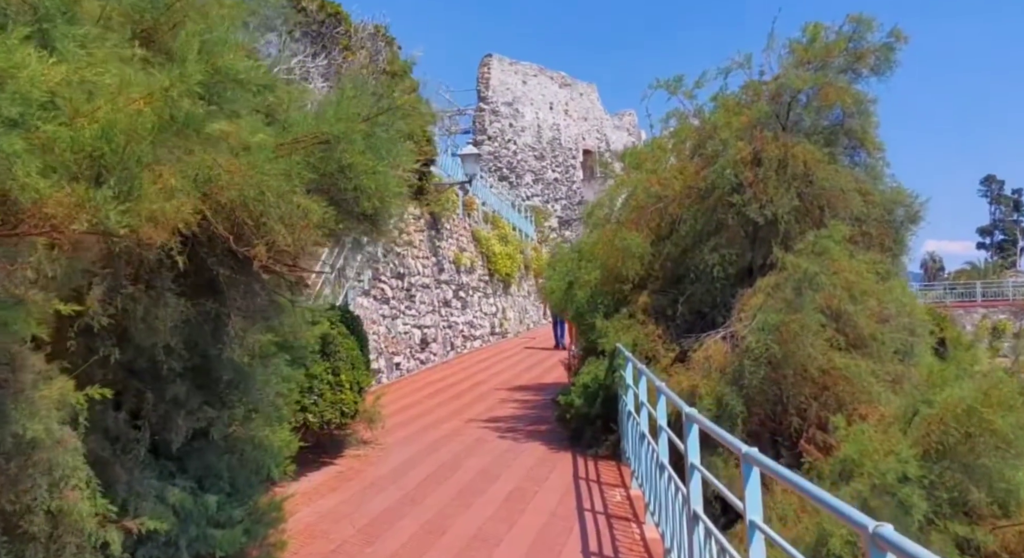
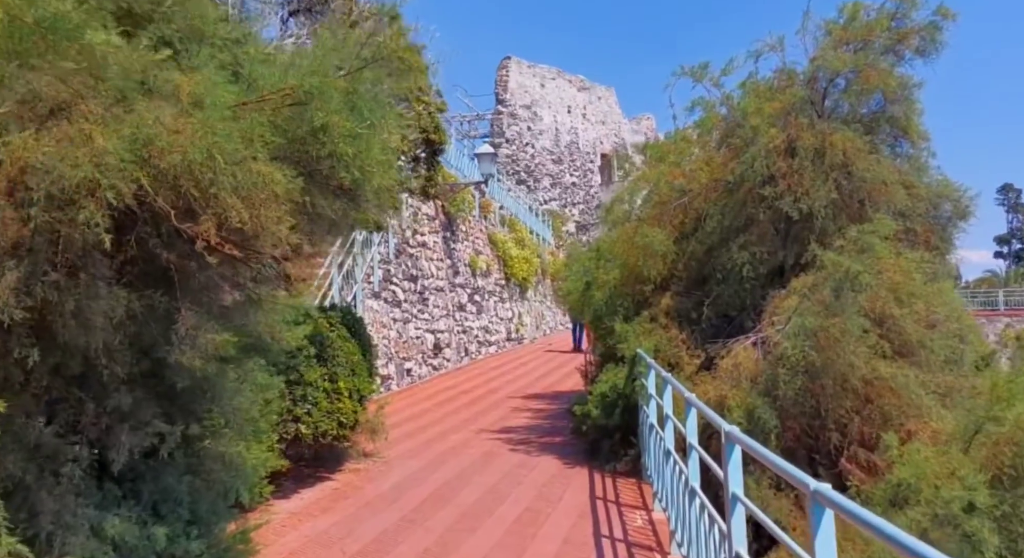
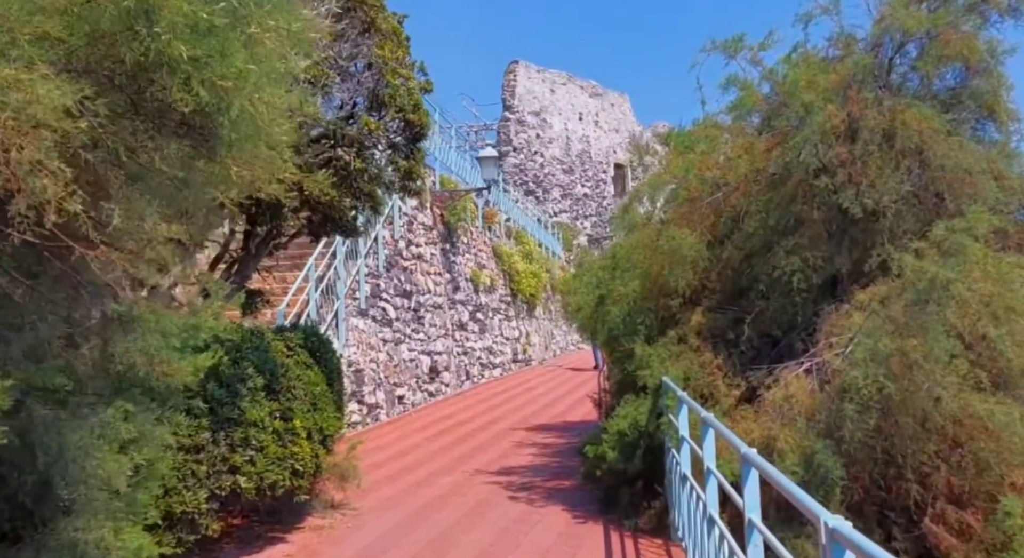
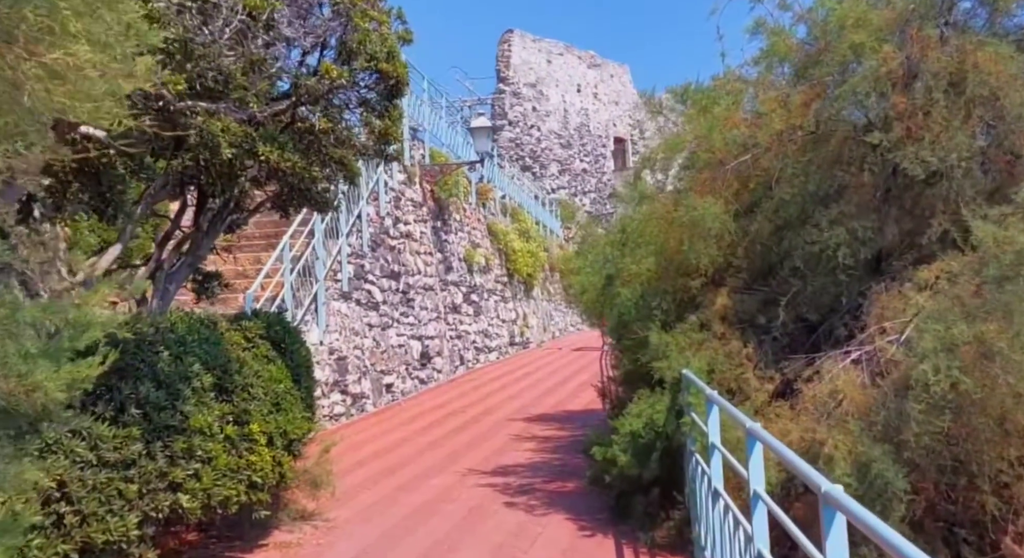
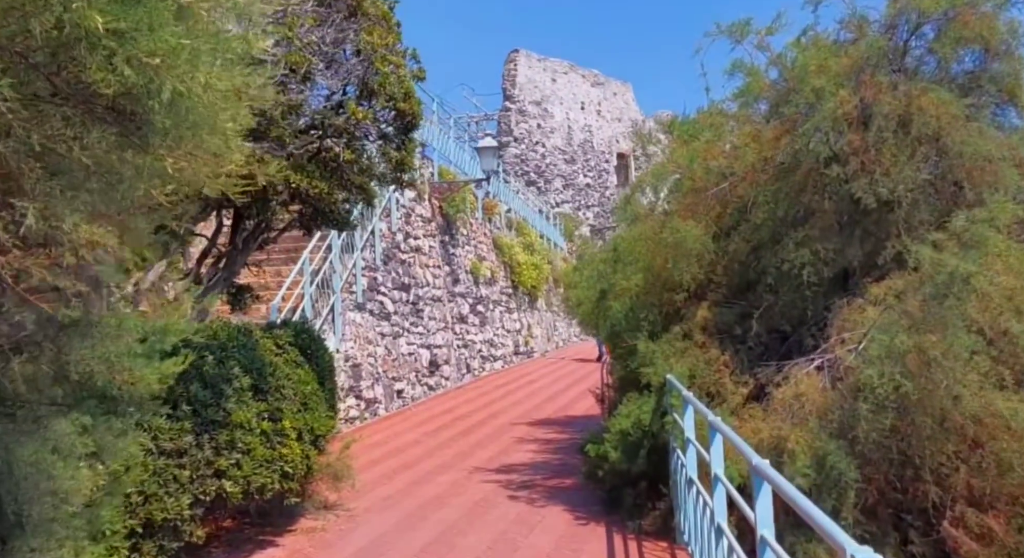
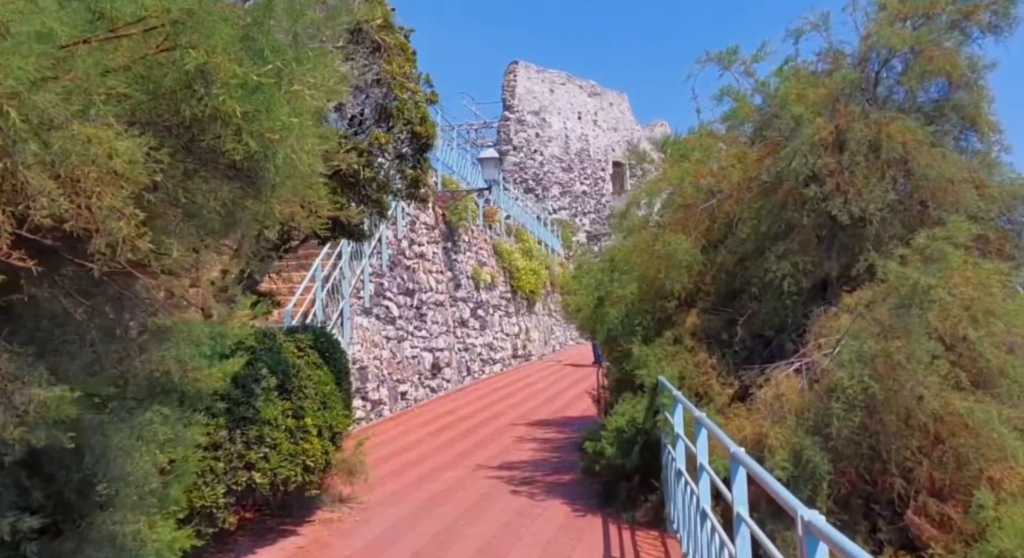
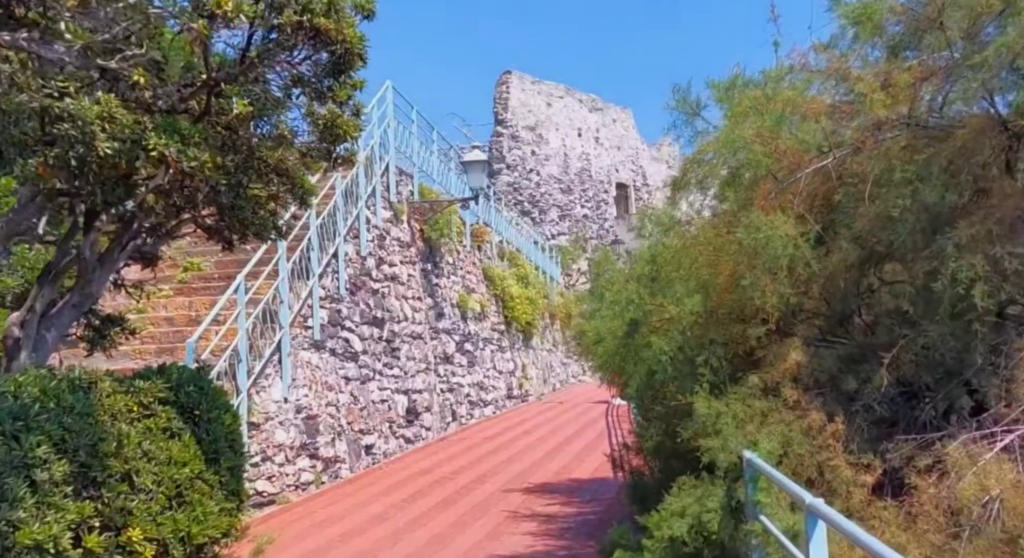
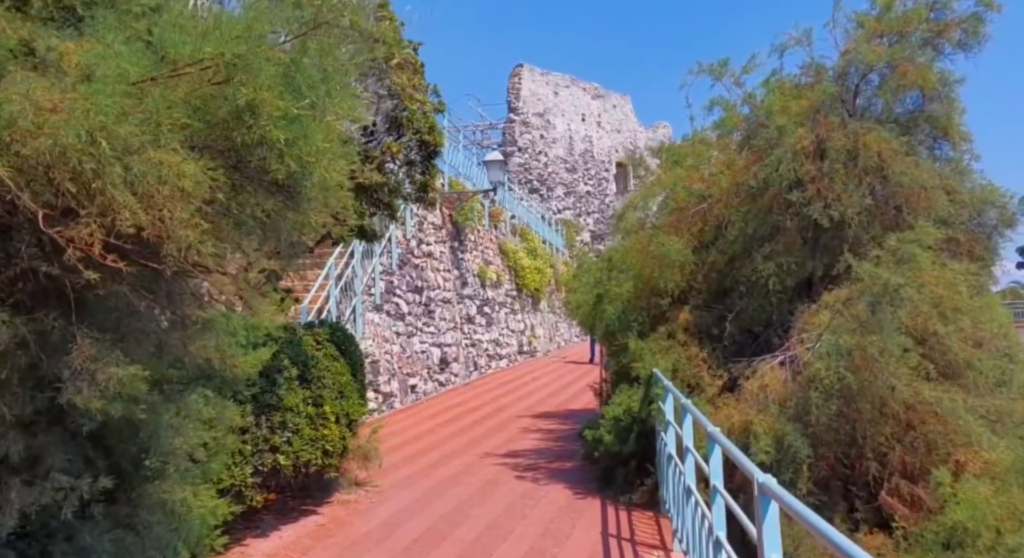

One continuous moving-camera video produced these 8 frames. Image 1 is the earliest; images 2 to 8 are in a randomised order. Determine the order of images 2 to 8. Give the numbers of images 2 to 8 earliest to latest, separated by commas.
2, 8, 6, 3, 5, 4, 7
